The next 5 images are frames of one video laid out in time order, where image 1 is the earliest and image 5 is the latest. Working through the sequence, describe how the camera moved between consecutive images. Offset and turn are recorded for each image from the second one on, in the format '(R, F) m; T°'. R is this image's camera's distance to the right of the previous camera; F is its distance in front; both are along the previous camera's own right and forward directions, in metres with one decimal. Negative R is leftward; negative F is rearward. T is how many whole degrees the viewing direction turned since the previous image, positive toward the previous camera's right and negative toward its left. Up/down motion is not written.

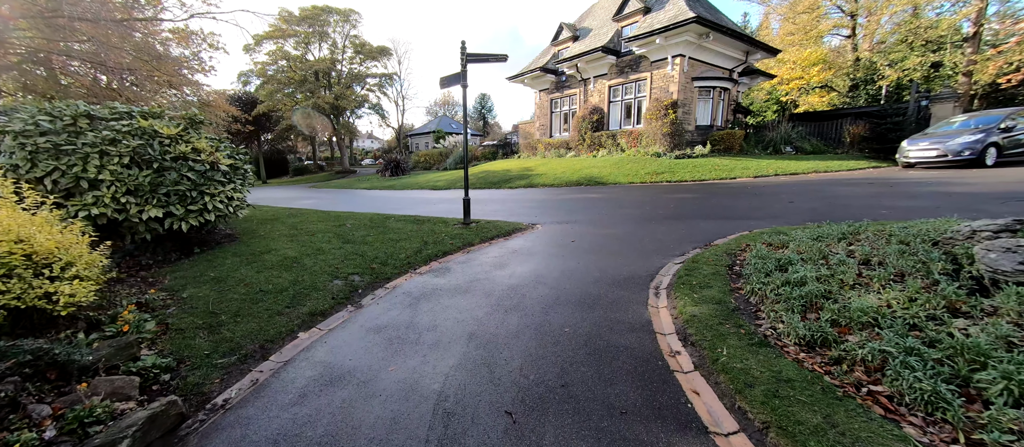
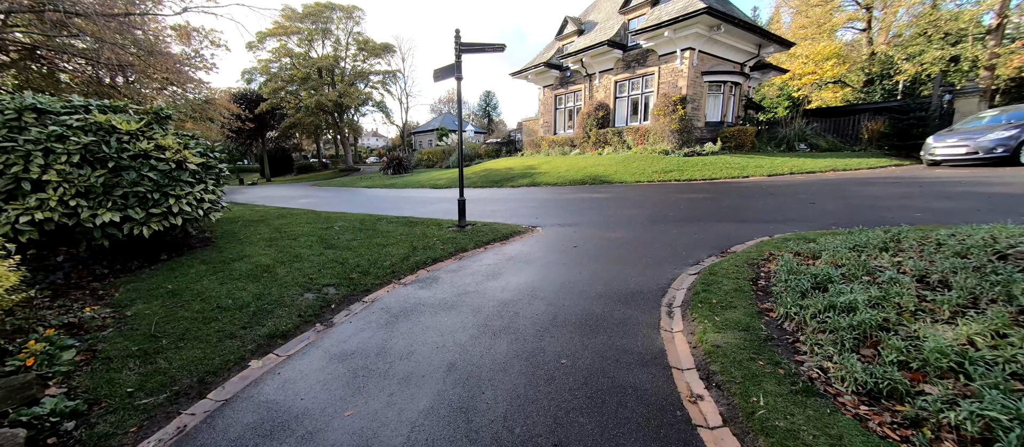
(+0.1, +0.5) m; -1°
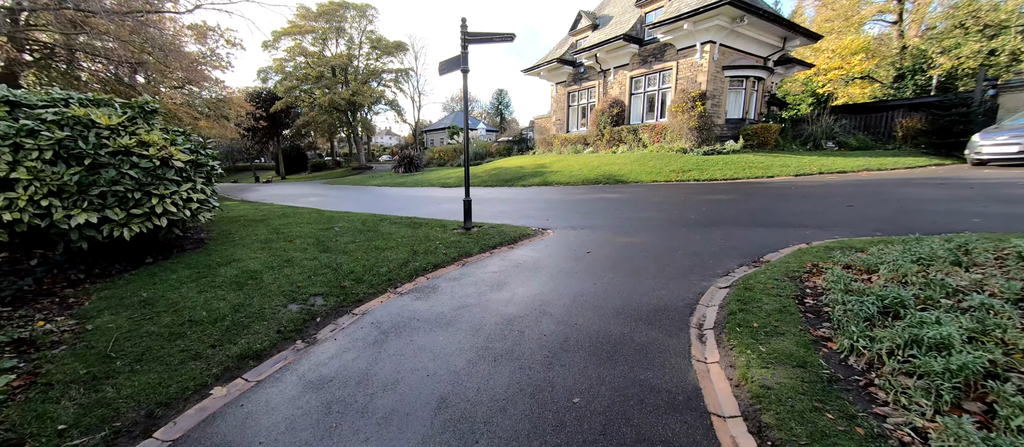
(0.0, +0.4) m; -2°
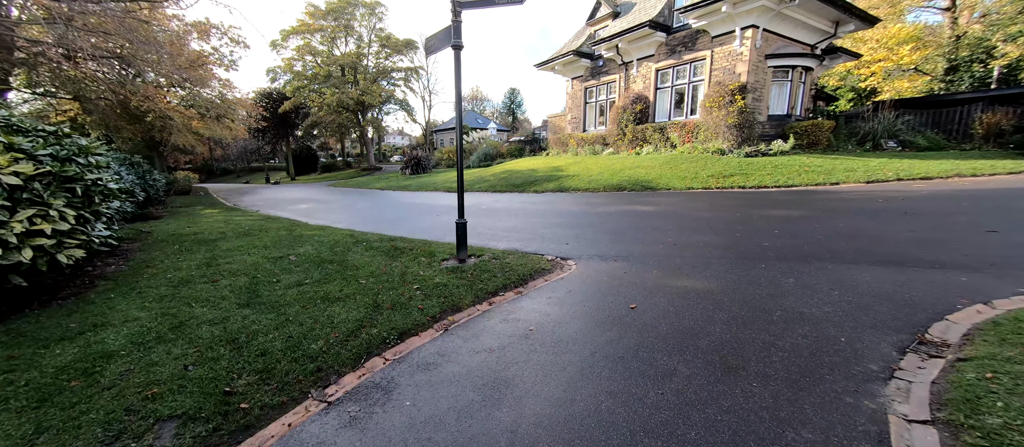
(0.0, +1.7) m; -2°
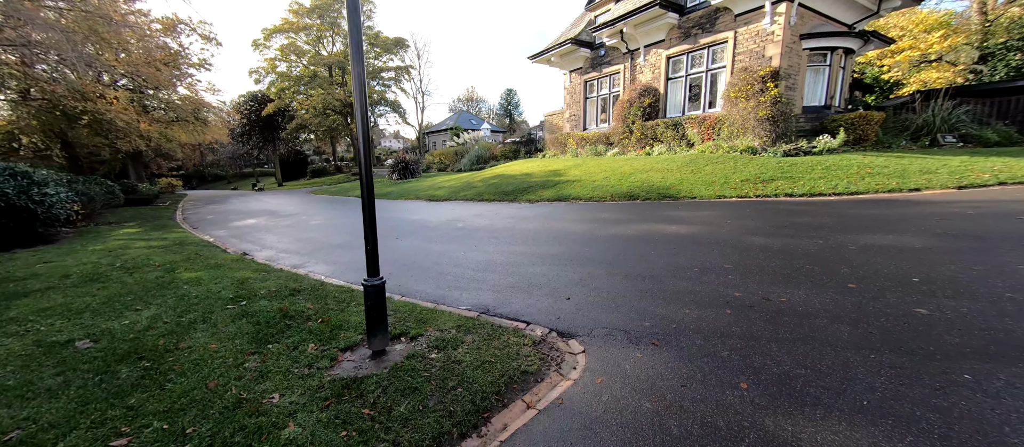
(+0.3, +2.2) m; 0°
